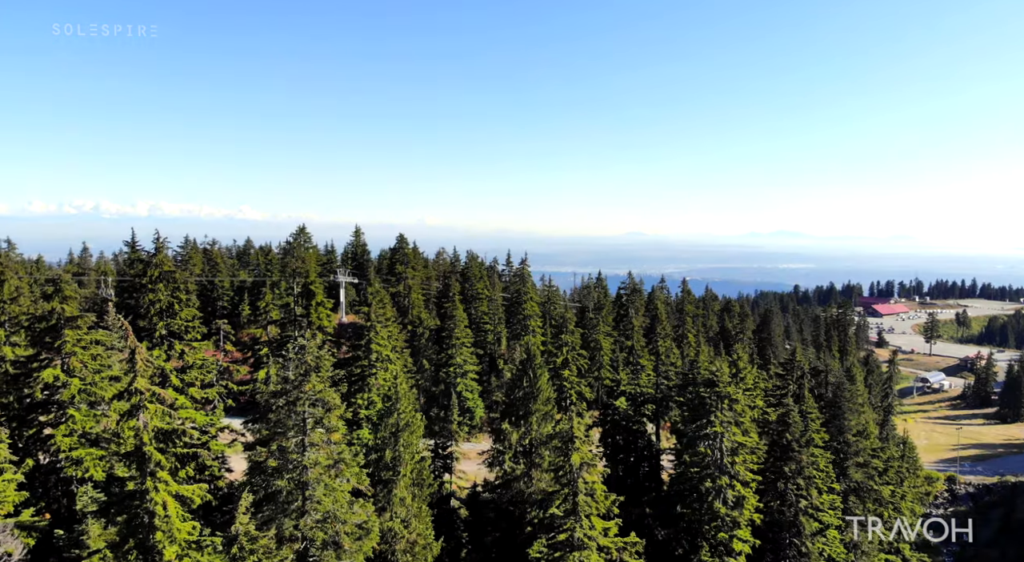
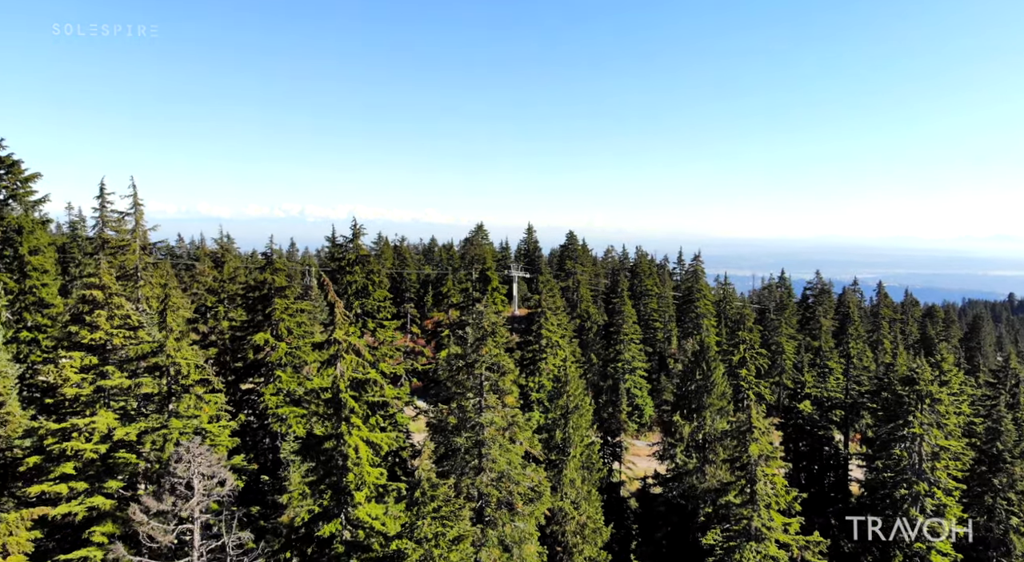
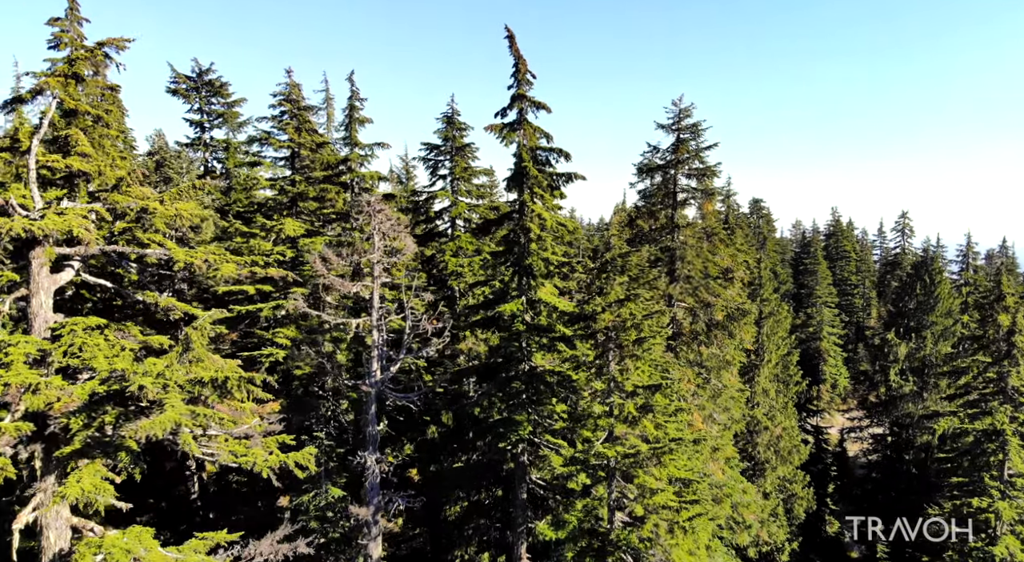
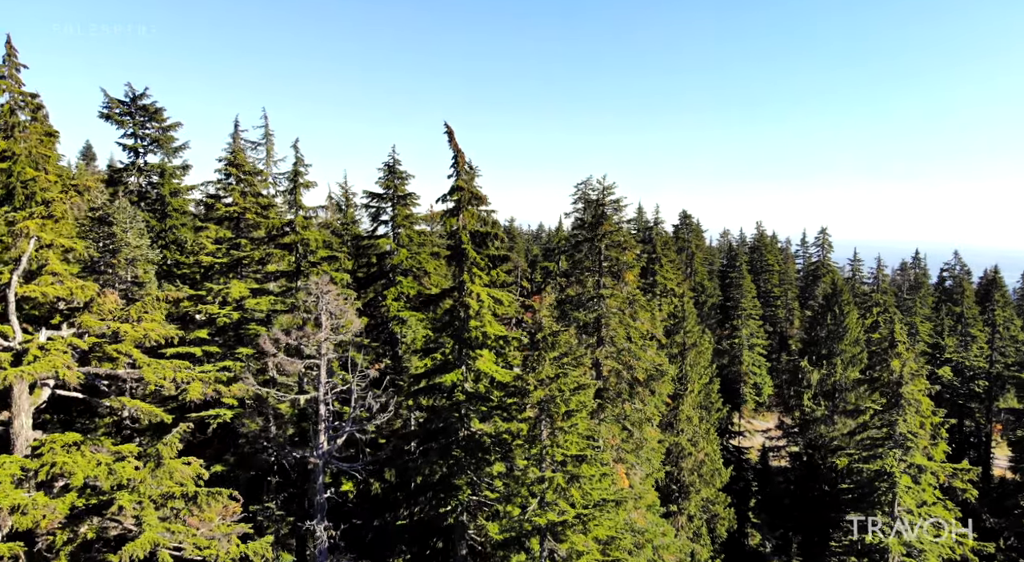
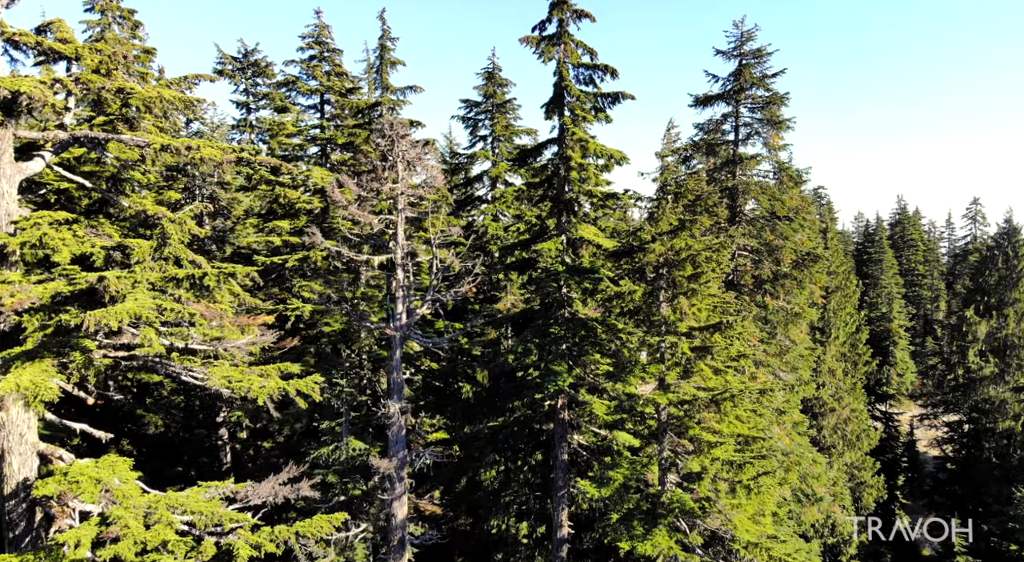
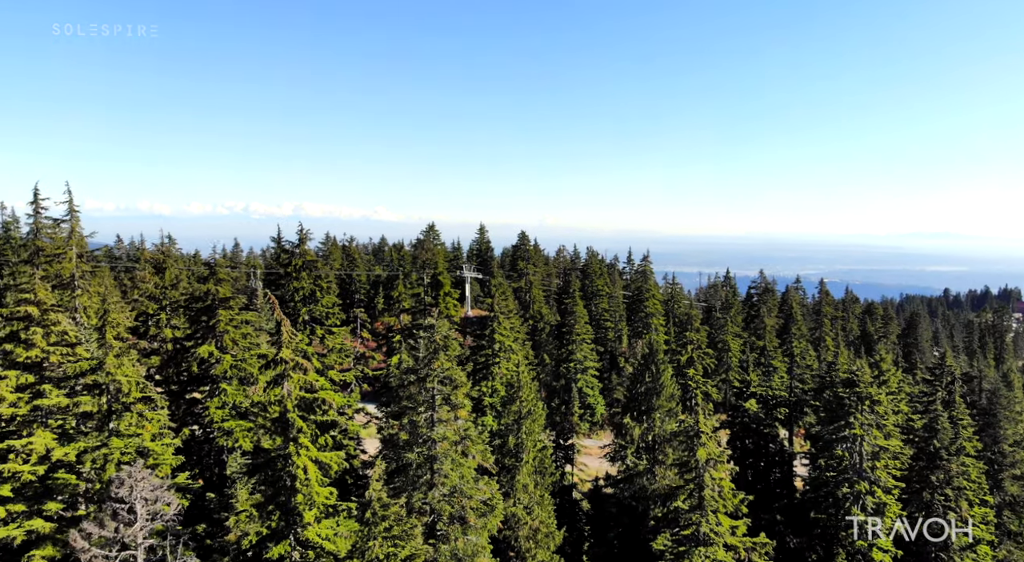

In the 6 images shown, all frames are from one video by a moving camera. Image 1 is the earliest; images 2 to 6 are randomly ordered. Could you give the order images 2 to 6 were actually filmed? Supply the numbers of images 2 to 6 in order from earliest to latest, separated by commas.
6, 2, 4, 3, 5
